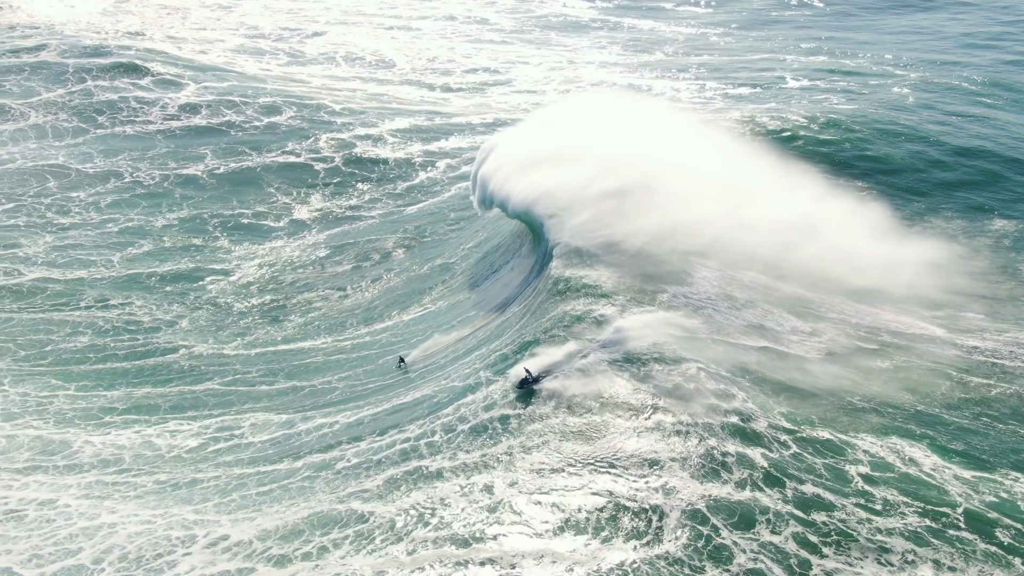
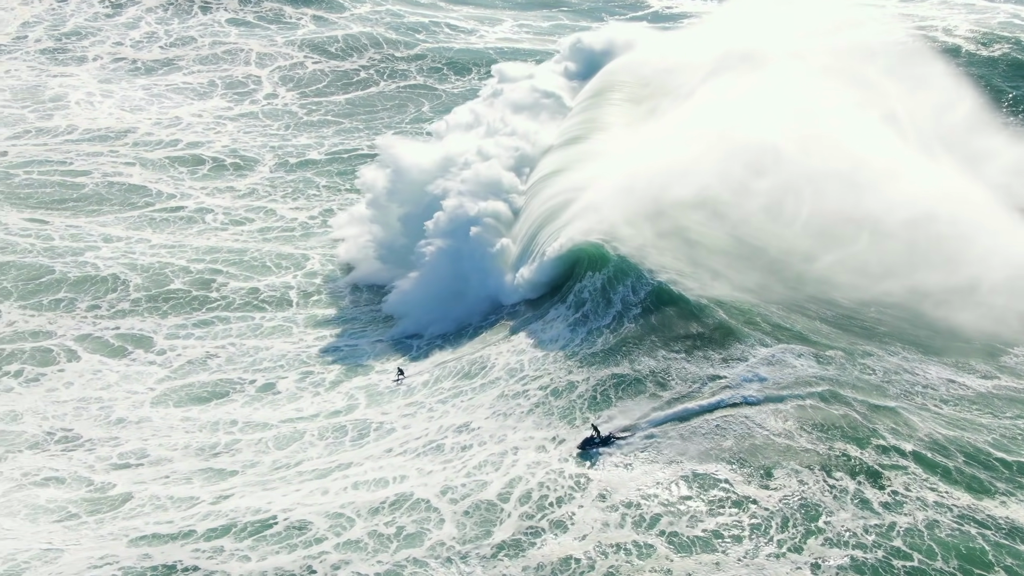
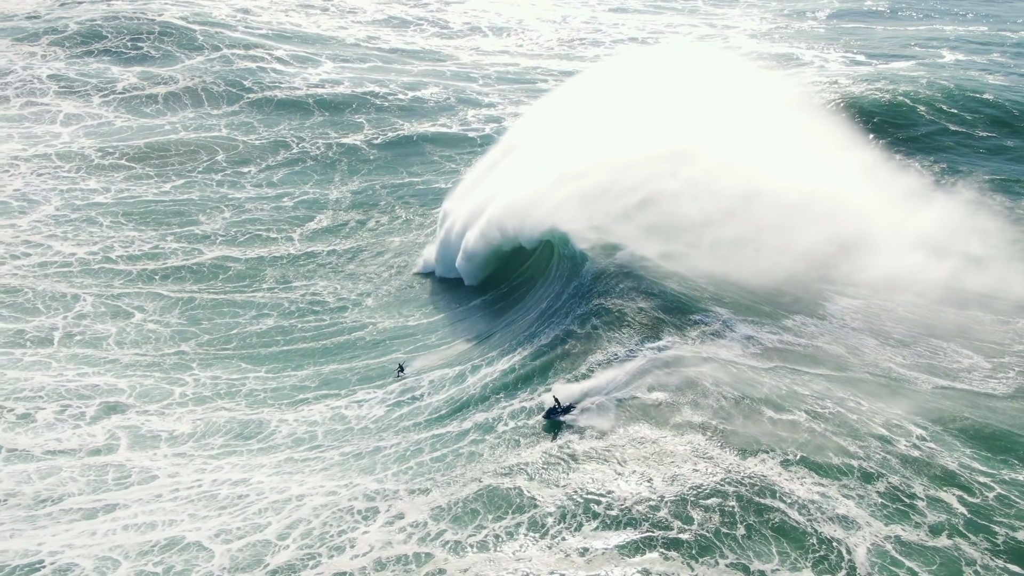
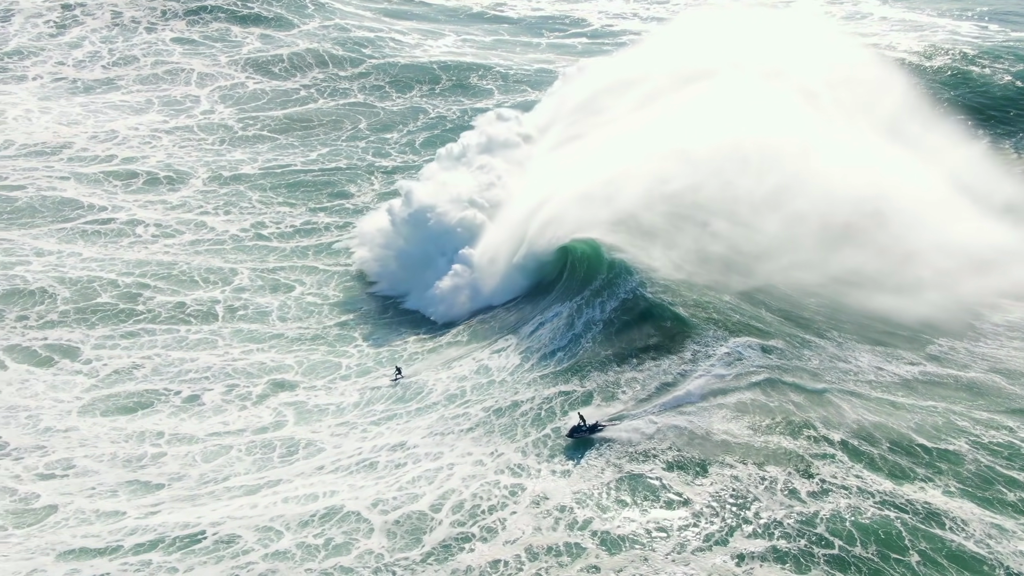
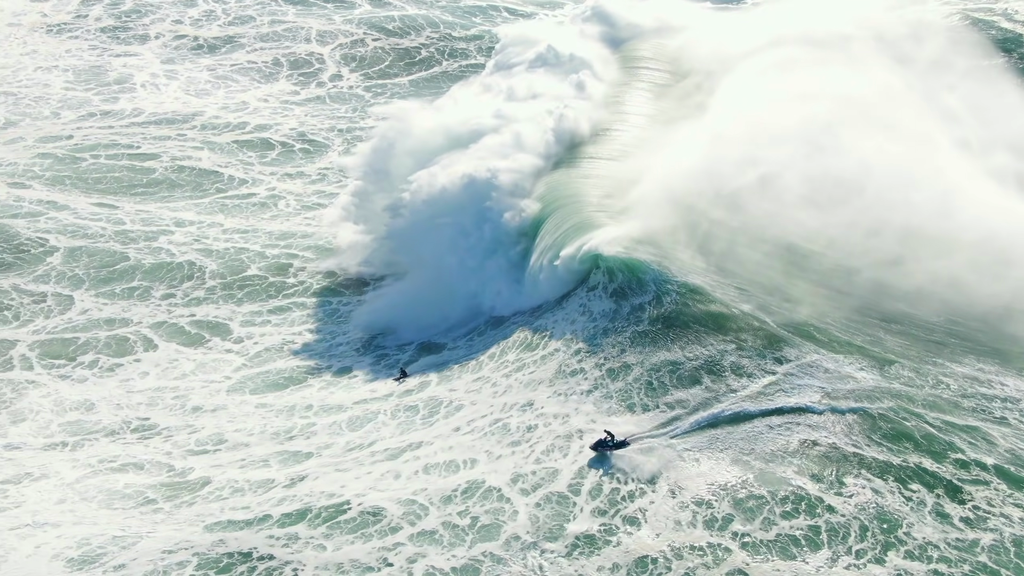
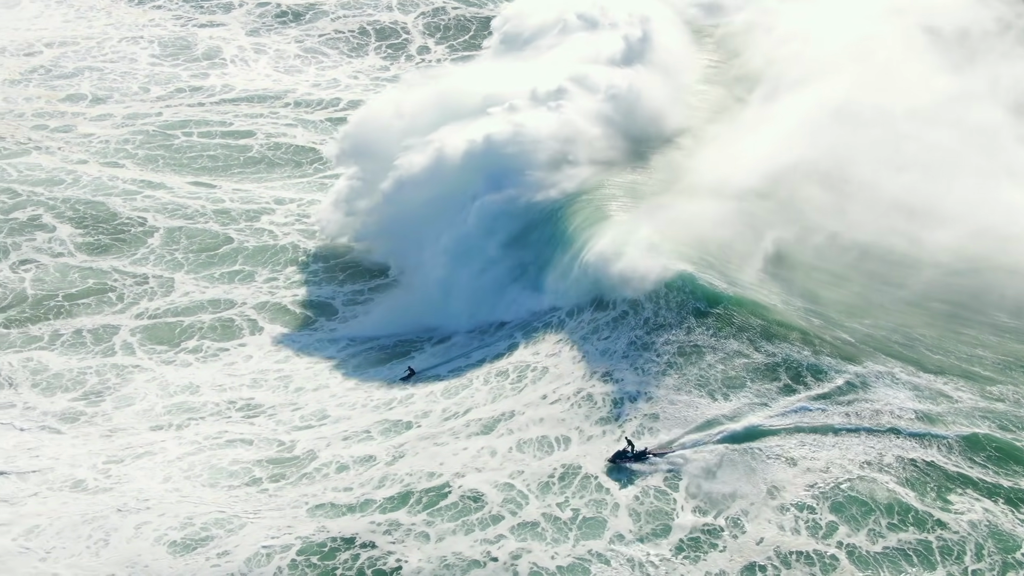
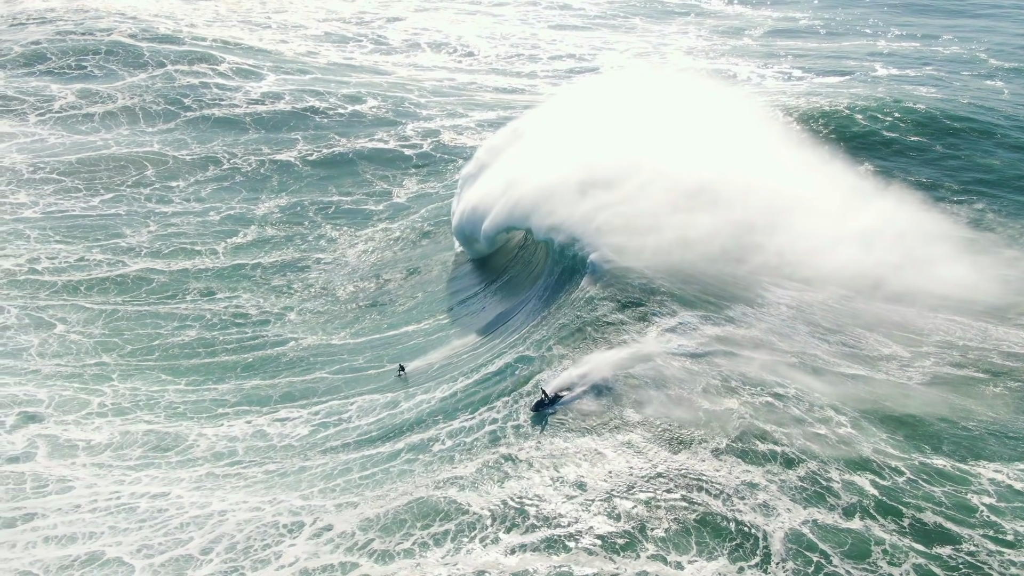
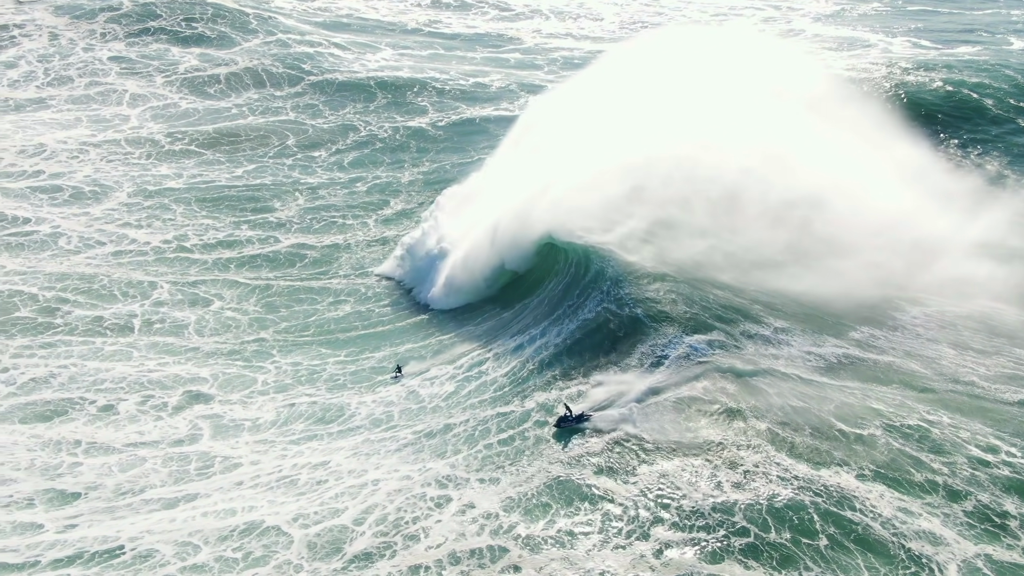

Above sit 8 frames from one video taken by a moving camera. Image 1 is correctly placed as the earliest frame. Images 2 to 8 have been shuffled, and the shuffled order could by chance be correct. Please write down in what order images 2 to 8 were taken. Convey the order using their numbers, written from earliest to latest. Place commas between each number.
7, 3, 8, 4, 2, 5, 6
